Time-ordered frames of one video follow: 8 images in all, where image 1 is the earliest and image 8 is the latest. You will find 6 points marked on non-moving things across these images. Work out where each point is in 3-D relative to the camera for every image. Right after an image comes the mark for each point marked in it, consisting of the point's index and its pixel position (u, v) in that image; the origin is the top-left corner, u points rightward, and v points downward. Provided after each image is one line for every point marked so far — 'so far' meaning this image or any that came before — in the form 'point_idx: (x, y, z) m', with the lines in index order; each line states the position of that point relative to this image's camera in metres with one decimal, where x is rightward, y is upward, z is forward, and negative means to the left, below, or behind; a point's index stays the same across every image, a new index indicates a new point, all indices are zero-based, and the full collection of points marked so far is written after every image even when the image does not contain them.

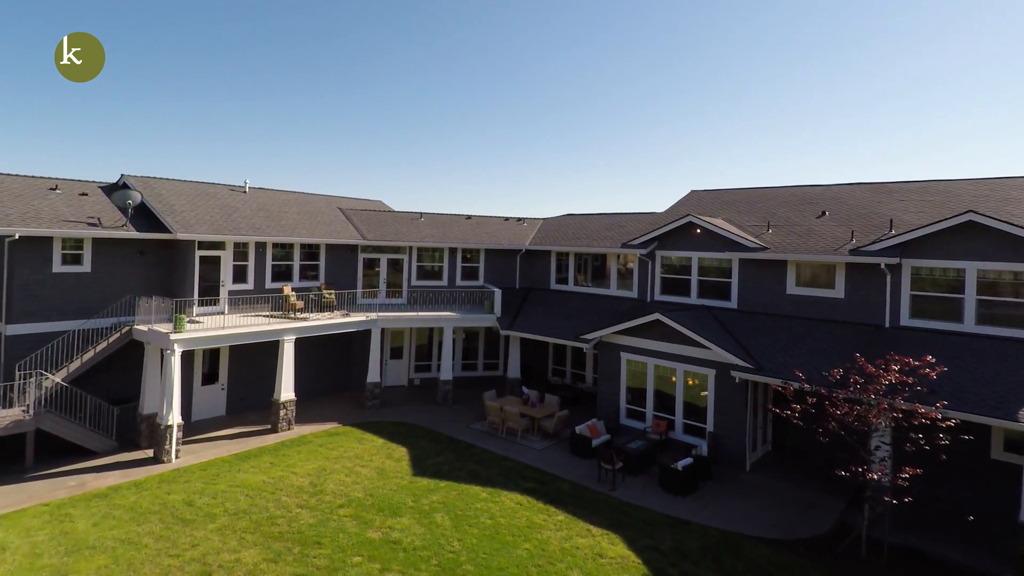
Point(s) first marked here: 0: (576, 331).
0: (+2.7, -1.8, +18.5) m
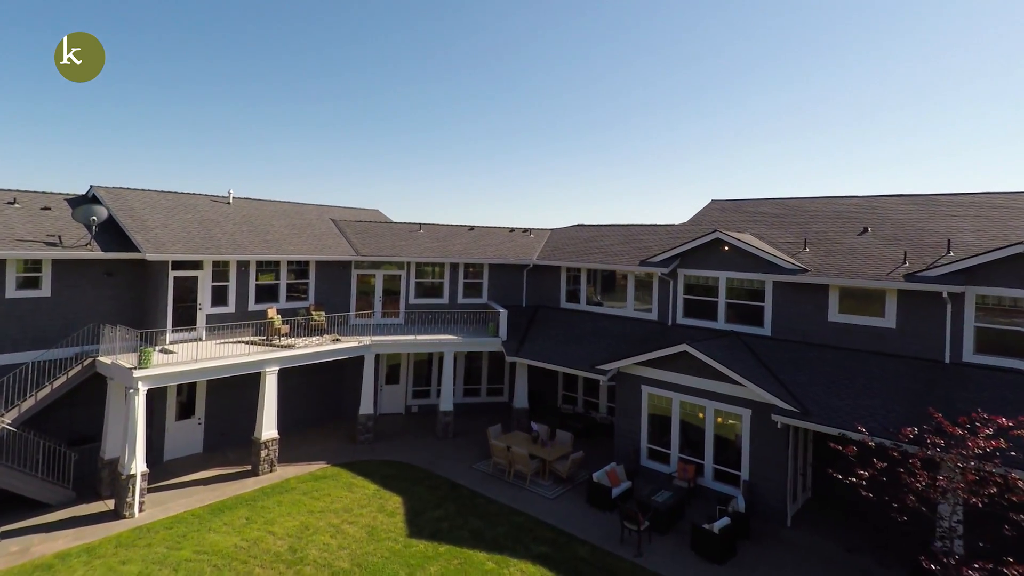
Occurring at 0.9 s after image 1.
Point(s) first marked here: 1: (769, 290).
0: (+3.0, -2.7, +16.7) m
1: (+9.3, -0.1, +16.0) m
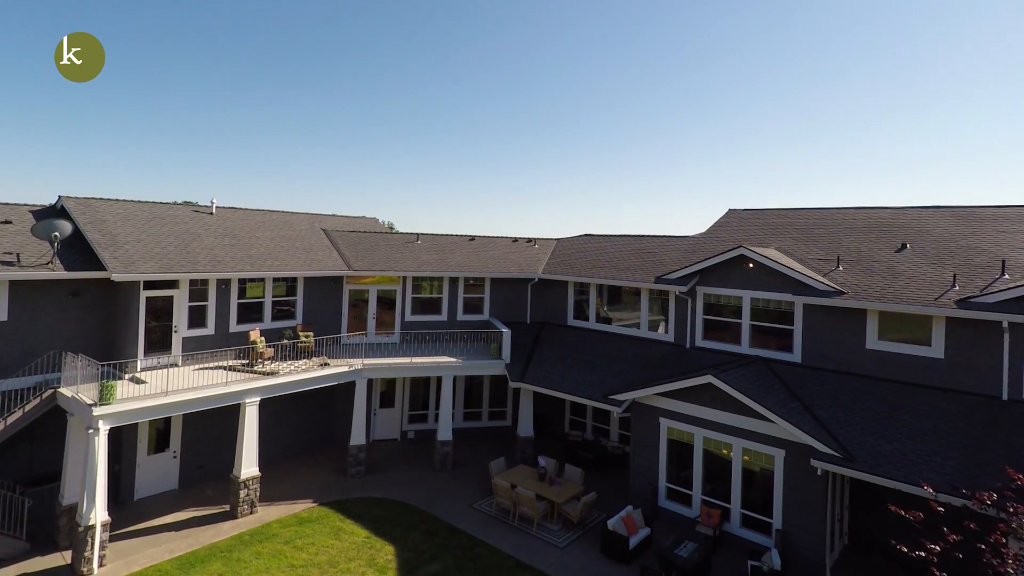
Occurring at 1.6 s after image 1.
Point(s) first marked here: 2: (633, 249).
0: (+3.1, -3.4, +15.3) m
1: (+9.4, -0.8, +14.6) m
2: (+5.4, +1.7, +19.6) m
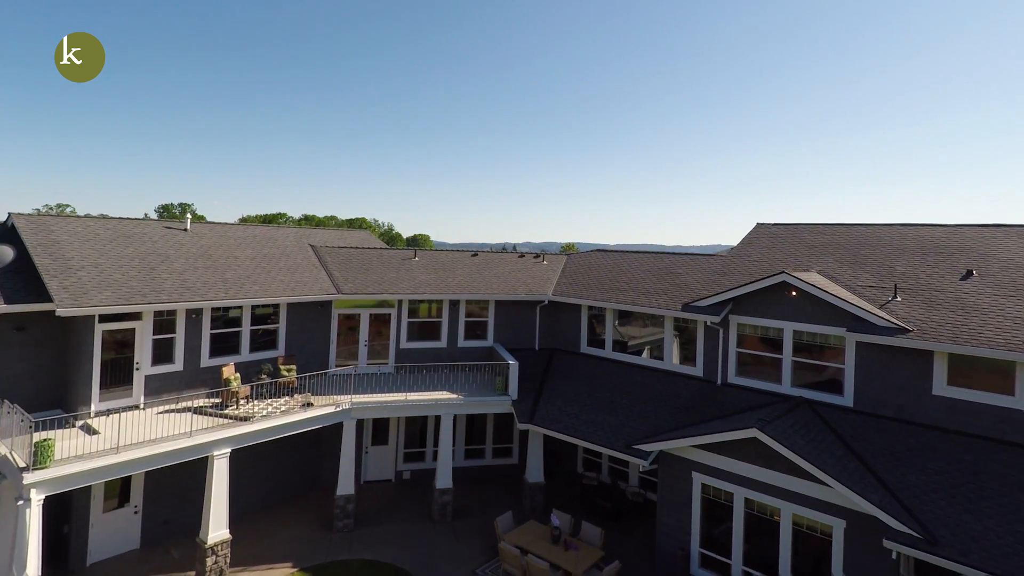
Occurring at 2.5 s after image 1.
0: (+3.4, -4.4, +13.4) m
1: (+9.7, -1.7, +12.7) m
2: (+5.6, +0.8, +17.7) m
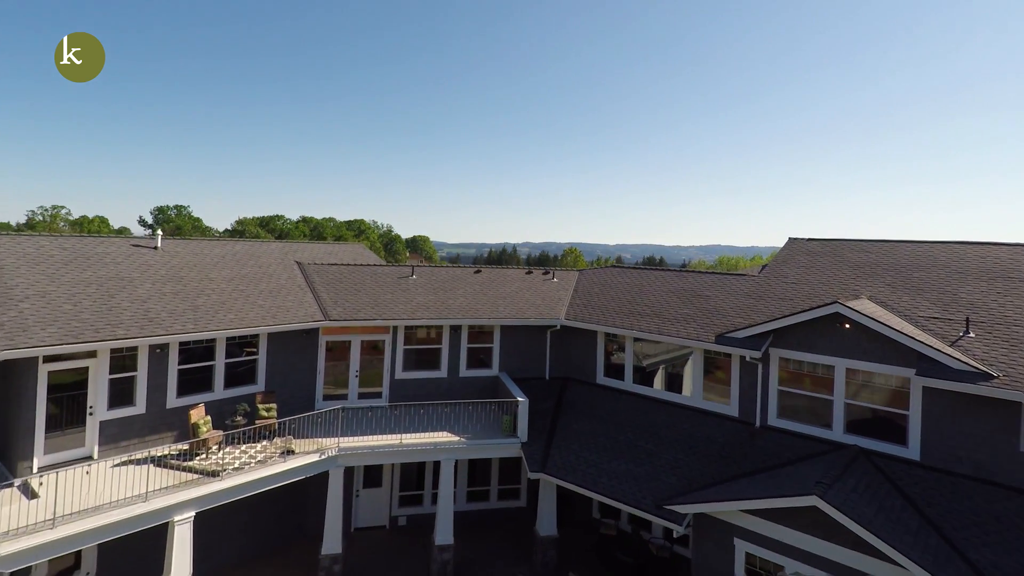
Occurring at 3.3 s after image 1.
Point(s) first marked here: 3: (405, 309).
0: (+3.7, -5.2, +11.6) m
1: (+10.0, -2.6, +10.9) m
2: (+5.9, -0.1, +16.0) m
3: (-3.7, -0.7, +15.5) m
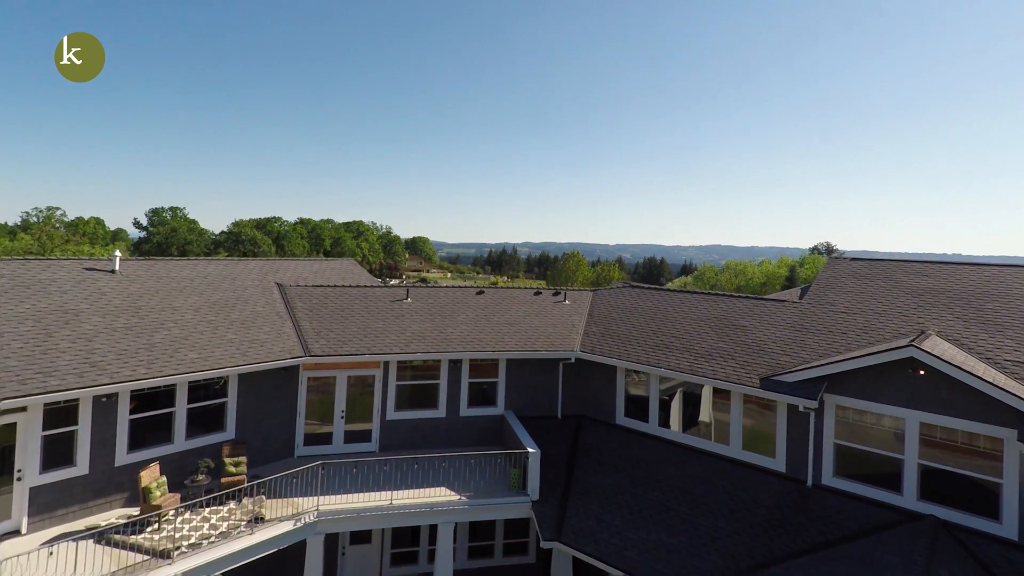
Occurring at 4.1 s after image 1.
0: (+3.9, -6.1, +9.7) m
1: (+10.2, -3.5, +9.0) m
2: (+6.2, -1.0, +14.1) m
3: (-3.5, -1.6, +13.6) m
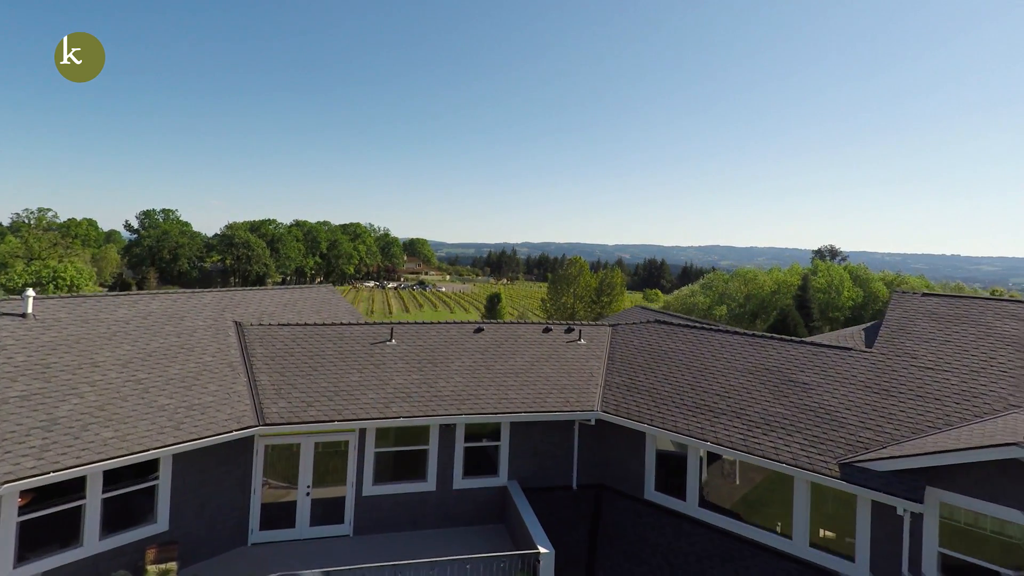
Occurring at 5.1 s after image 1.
0: (+4.0, -7.3, +7.2) m
1: (+10.3, -4.6, +6.5) m
2: (+6.3, -2.1, +11.5) m
3: (-3.4, -2.8, +11.0) m
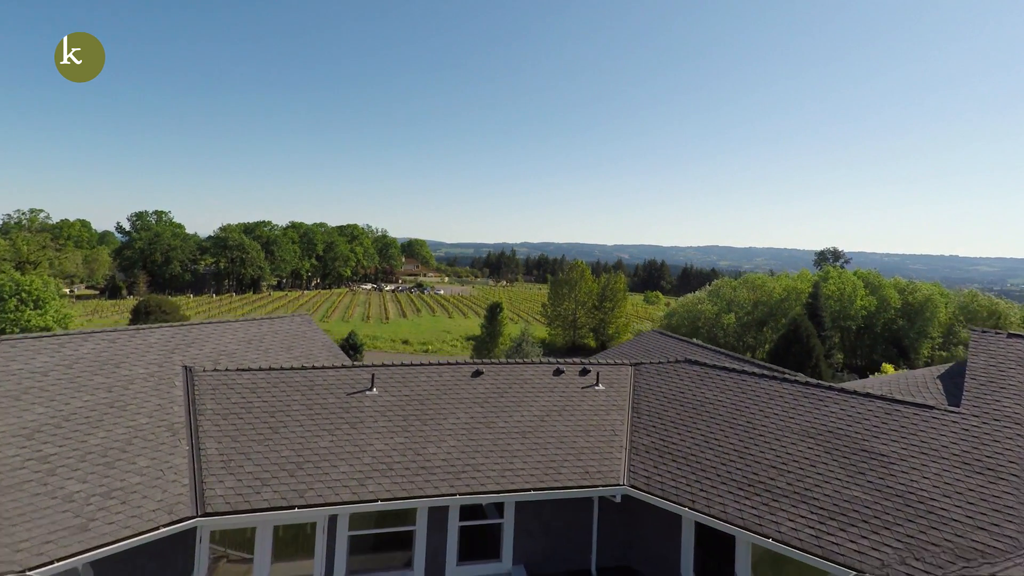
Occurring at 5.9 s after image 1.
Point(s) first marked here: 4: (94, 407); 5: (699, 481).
0: (+4.2, -8.2, +5.1) m
1: (+10.5, -5.6, +4.4) m
2: (+6.4, -3.1, +9.4) m
3: (-3.2, -3.7, +8.9) m
4: (-8.7, -2.3, +9.3) m
5: (+3.8, -3.9, +9.1) m
